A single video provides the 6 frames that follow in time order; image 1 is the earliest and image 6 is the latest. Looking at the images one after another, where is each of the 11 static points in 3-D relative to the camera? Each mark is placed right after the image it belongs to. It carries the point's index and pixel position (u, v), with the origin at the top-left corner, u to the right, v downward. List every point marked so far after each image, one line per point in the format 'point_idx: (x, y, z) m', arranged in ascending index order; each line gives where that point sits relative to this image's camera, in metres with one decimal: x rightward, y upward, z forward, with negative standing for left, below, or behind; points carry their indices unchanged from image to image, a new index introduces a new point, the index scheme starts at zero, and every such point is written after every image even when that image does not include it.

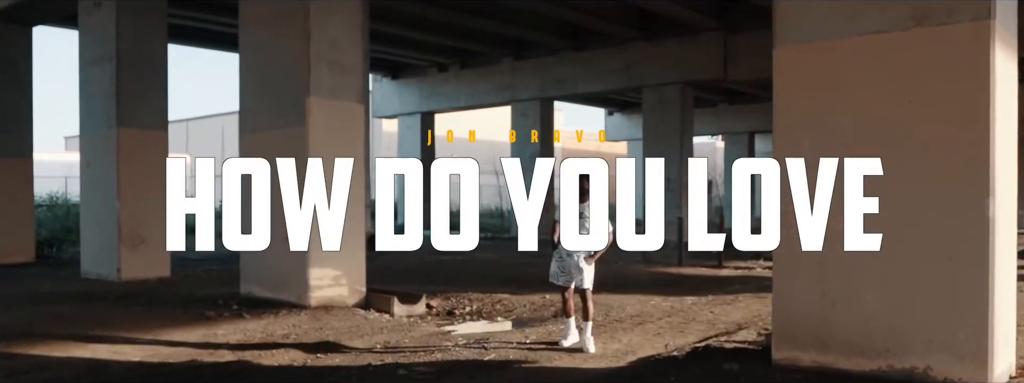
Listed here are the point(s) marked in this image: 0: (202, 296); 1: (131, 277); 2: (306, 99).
0: (-4.0, -1.3, +10.8) m
1: (-6.0, -1.3, +13.2) m
2: (-2.4, +1.1, +9.7) m
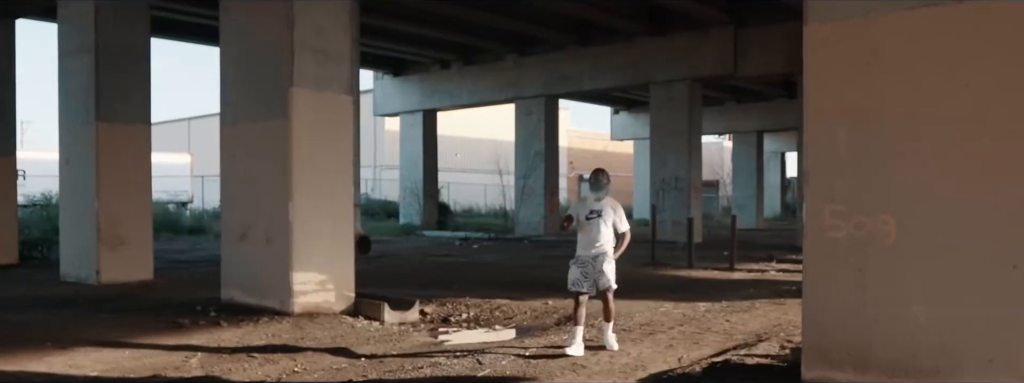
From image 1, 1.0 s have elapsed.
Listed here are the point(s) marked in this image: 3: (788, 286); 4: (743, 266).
0: (-4.0, -1.3, +10.1) m
1: (-6.0, -1.3, +12.5) m
2: (-2.4, +1.1, +9.0) m
3: (+4.0, -1.4, +12.2) m
4: (+4.7, -1.5, +17.1) m
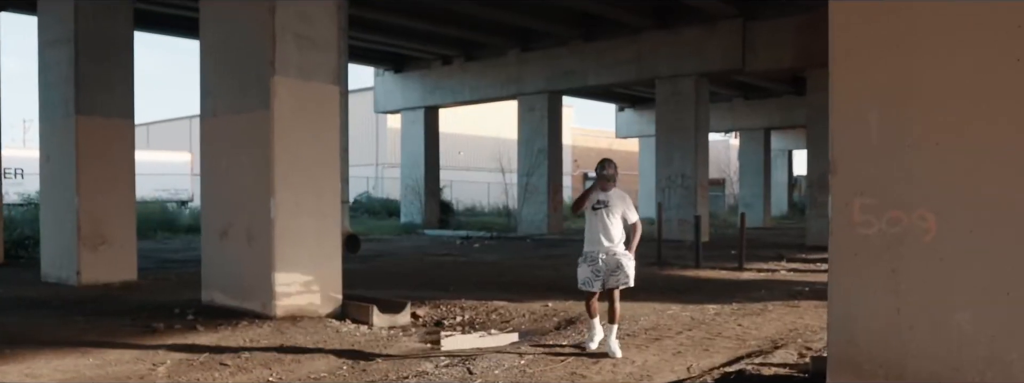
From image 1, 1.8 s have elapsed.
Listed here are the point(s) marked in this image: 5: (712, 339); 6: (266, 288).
0: (-4.0, -1.3, +9.6) m
1: (-6.0, -1.3, +11.9) m
2: (-2.4, +1.2, +8.5) m
3: (+4.0, -1.3, +11.6) m
4: (+4.7, -1.5, +16.5) m
5: (+1.8, -1.3, +7.4) m
6: (-2.5, -1.0, +8.6) m
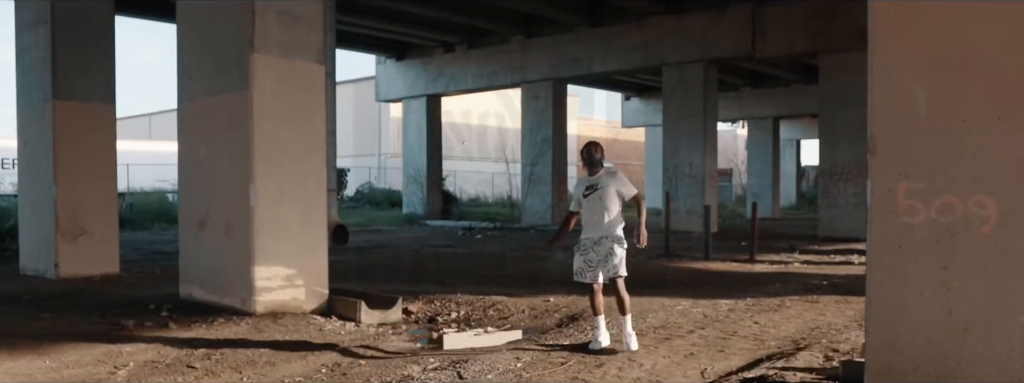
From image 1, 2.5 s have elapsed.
0: (-4.0, -1.1, +9.0) m
1: (-6.0, -1.1, +11.4) m
2: (-2.5, +1.3, +7.9) m
3: (+4.0, -1.2, +11.0) m
4: (+4.8, -1.2, +15.8) m
5: (+1.7, -1.2, +6.7) m
6: (-2.5, -0.9, +8.0) m
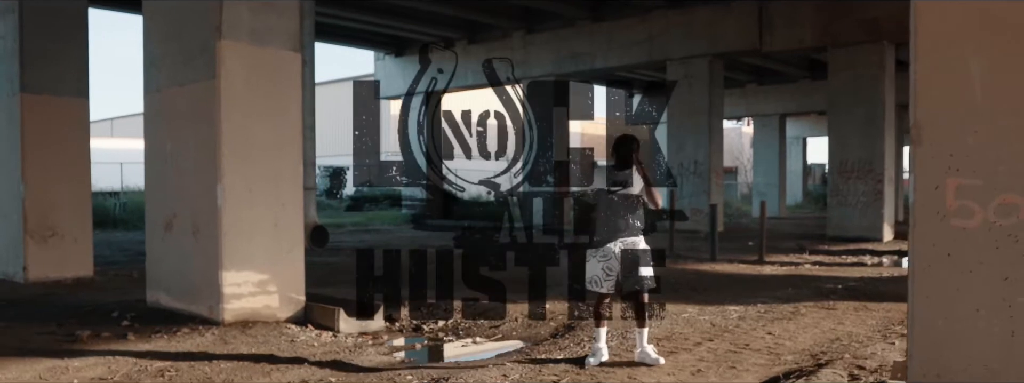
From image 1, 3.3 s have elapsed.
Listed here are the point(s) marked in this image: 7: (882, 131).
0: (-4.1, -1.1, +8.4) m
1: (-6.0, -1.1, +10.8) m
2: (-2.6, +1.3, +7.2) m
3: (+3.9, -1.1, +10.3) m
4: (+4.7, -1.2, +15.1) m
5: (+1.6, -1.2, +6.1) m
6: (-2.6, -0.8, +7.4) m
7: (+8.7, +1.4, +19.6) m
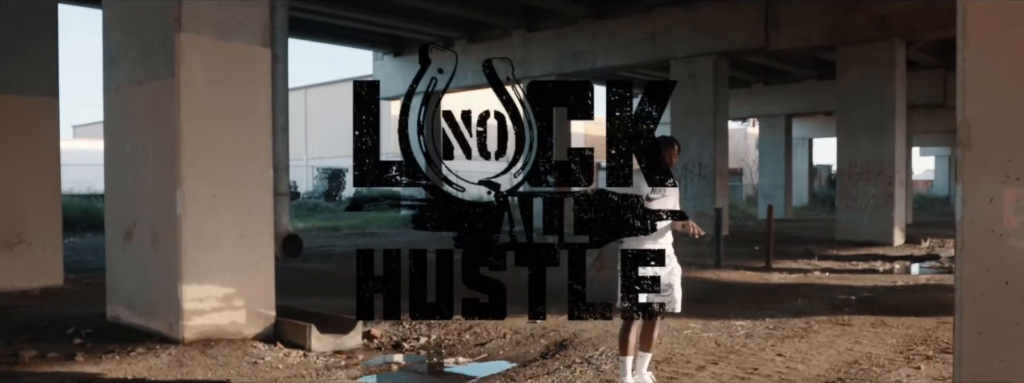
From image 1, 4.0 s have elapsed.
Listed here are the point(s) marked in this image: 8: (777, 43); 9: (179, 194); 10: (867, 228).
0: (-4.2, -1.2, +7.8) m
1: (-6.1, -1.2, +10.2) m
2: (-2.7, +1.2, +6.6) m
3: (+3.8, -1.2, +9.7) m
4: (+4.7, -1.3, +14.5) m
5: (+1.5, -1.2, +5.5) m
6: (-2.7, -0.9, +6.8) m
7: (+8.6, +1.3, +19.0) m
8: (+6.2, +3.5, +19.7) m
9: (-2.6, 0.0, +6.6) m
10: (+8.3, -0.8, +19.5) m
